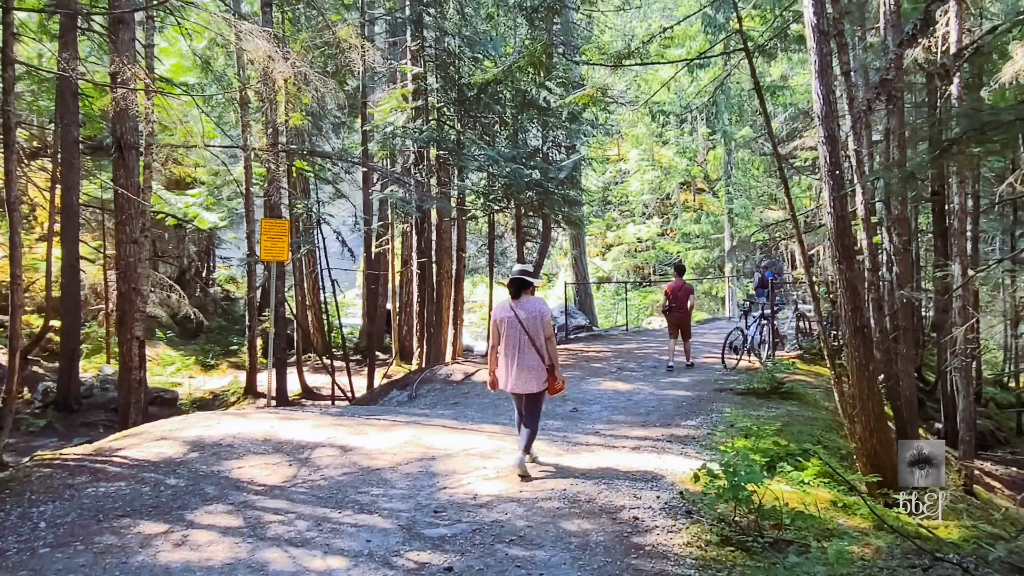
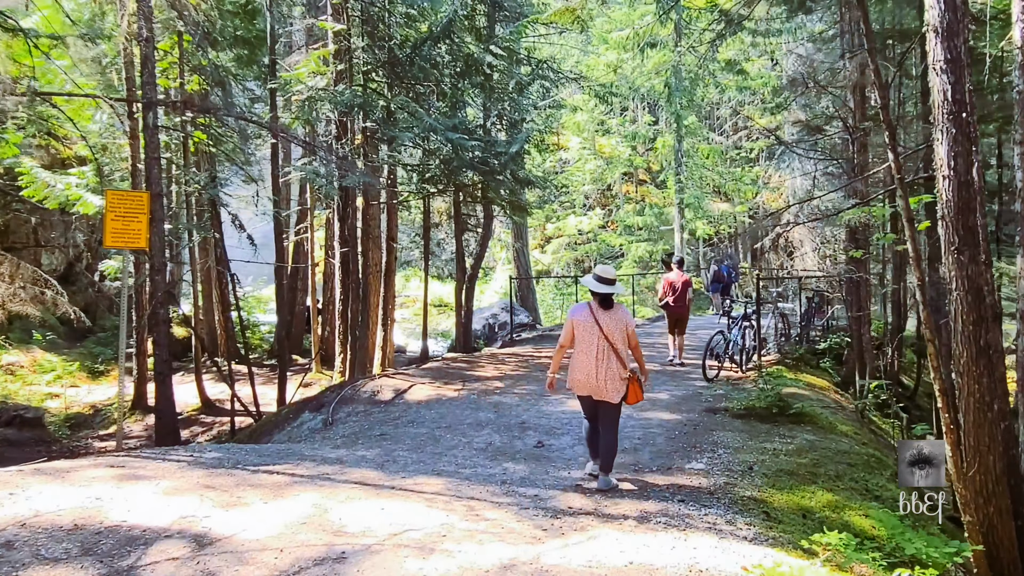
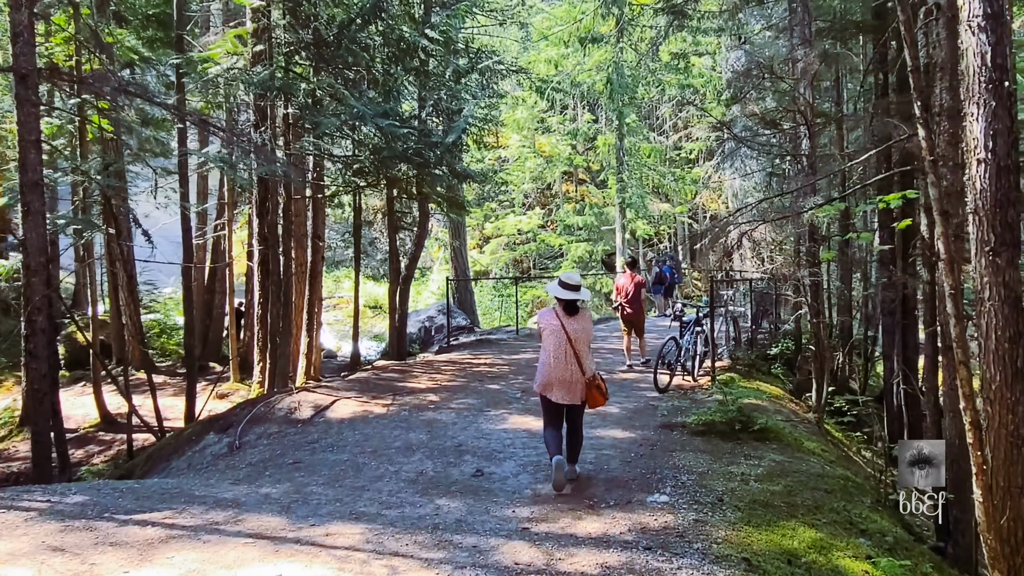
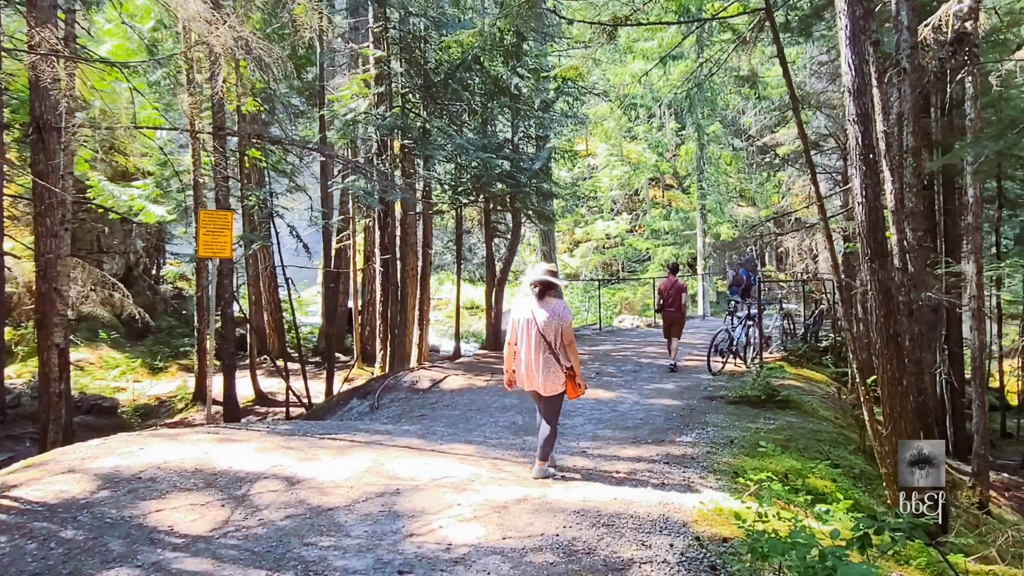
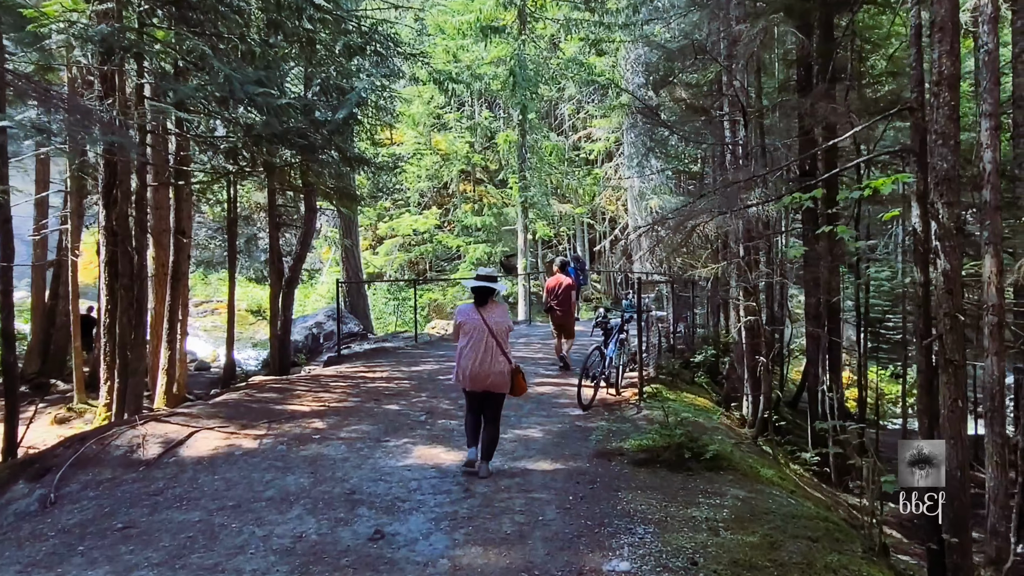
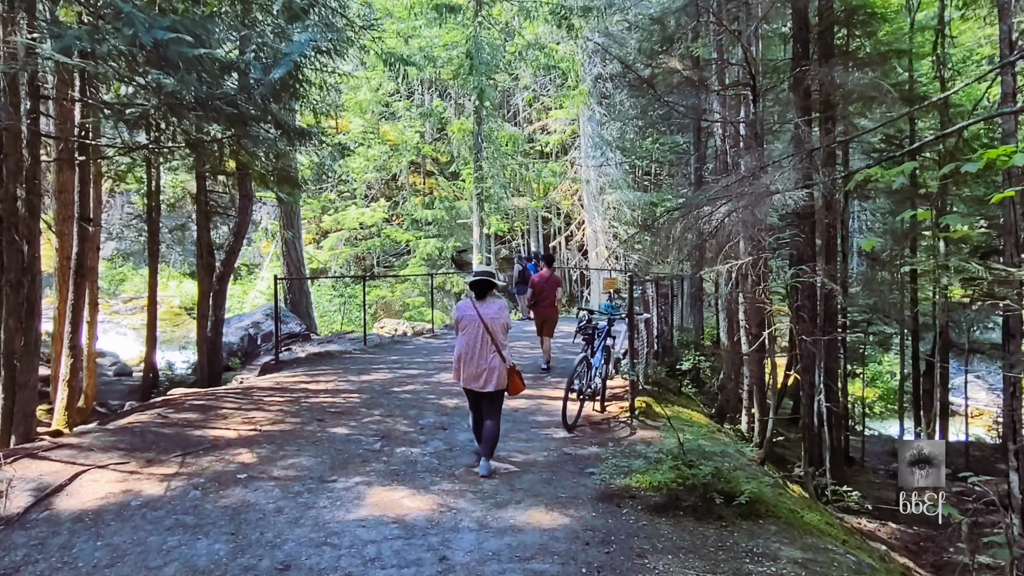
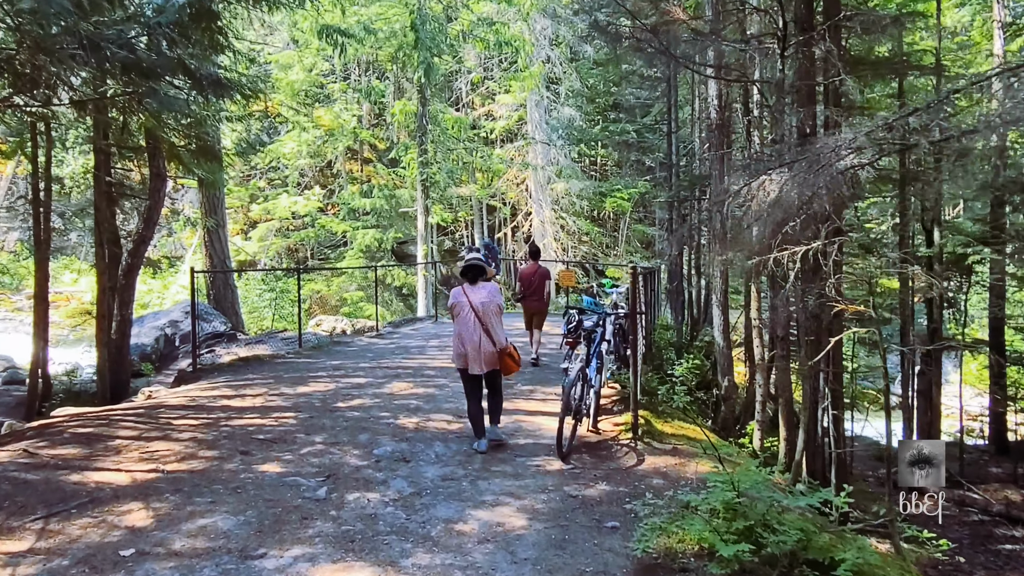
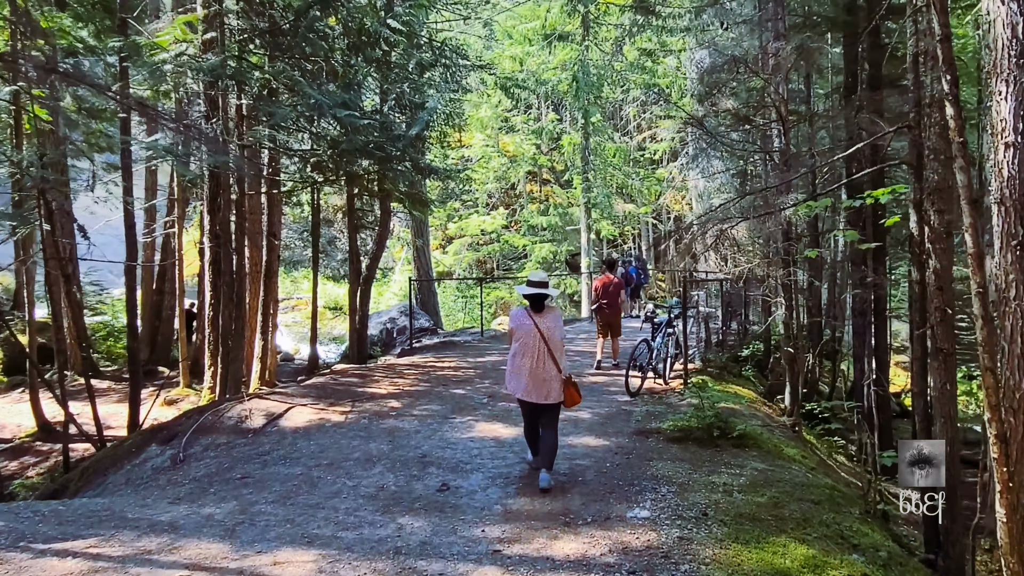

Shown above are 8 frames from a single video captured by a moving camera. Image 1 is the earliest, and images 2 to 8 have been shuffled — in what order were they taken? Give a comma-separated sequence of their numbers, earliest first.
4, 2, 3, 8, 5, 6, 7
